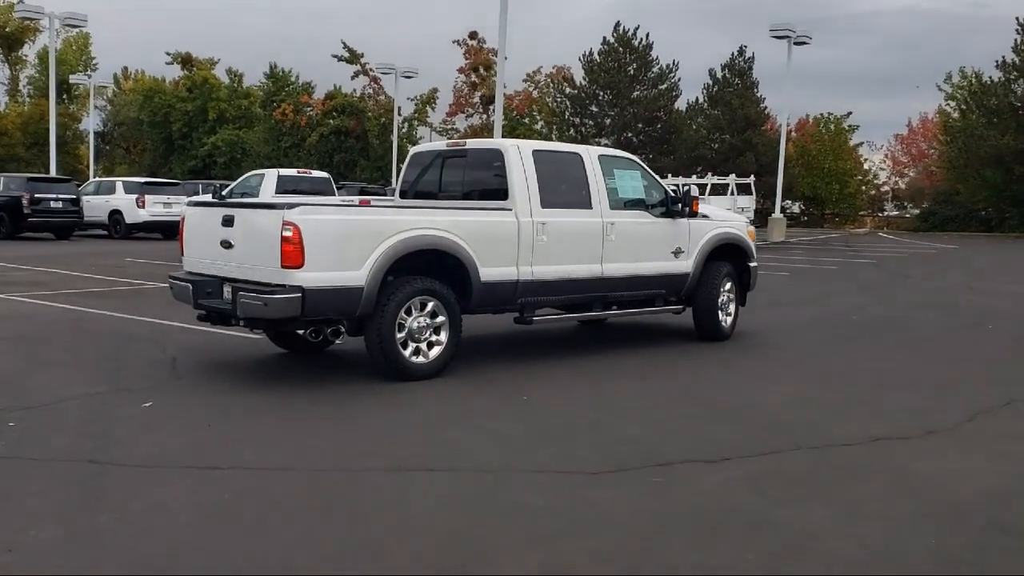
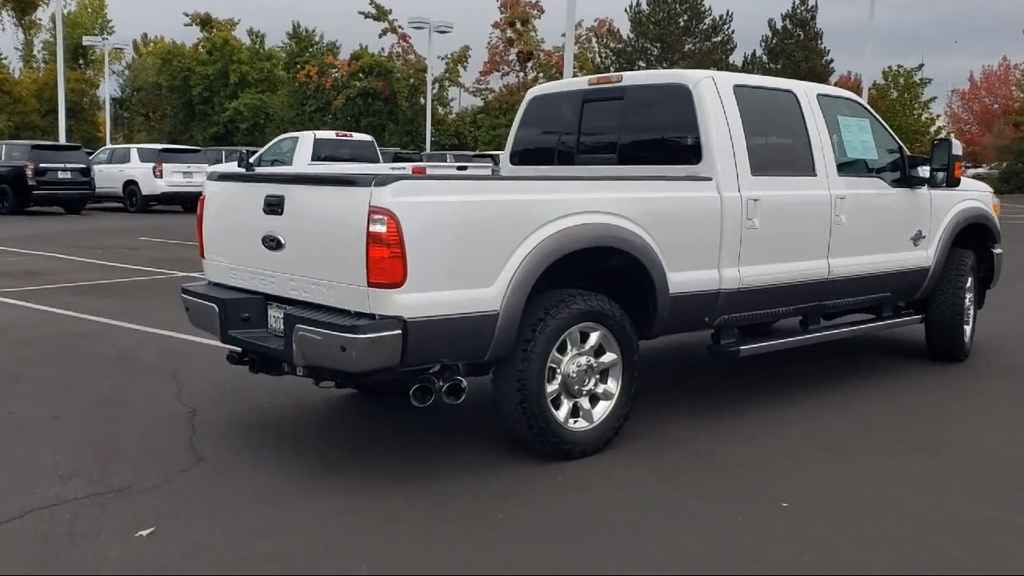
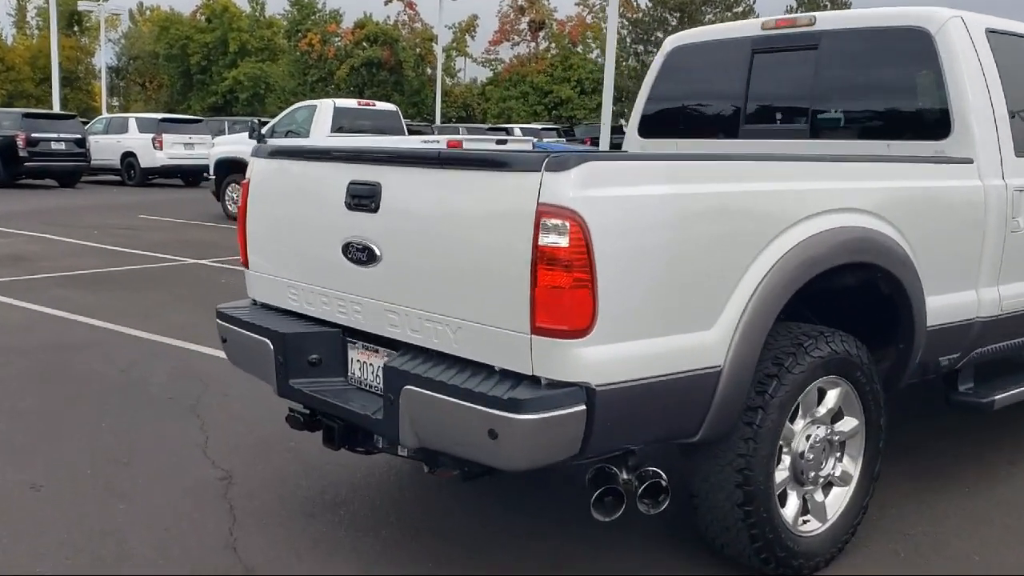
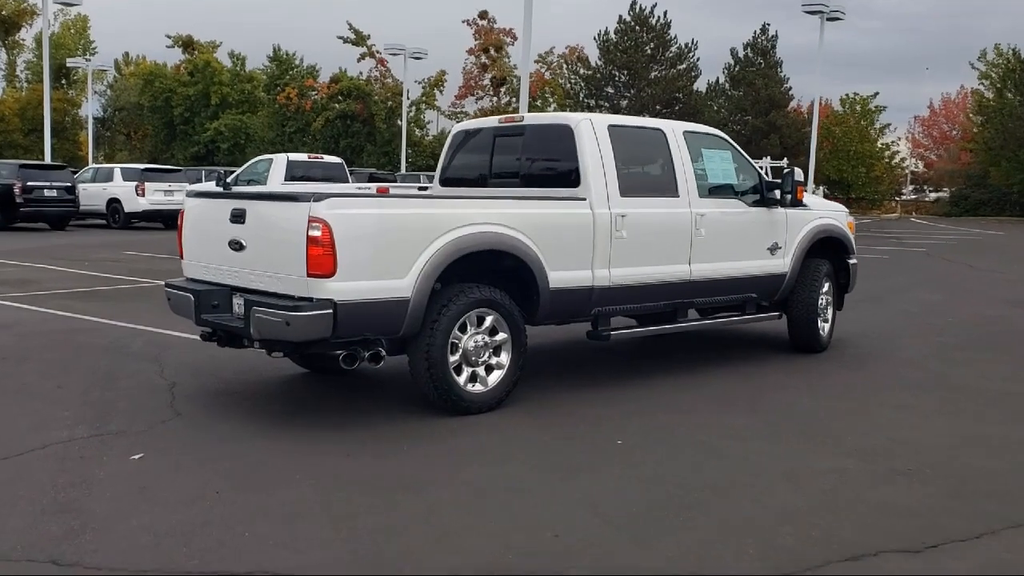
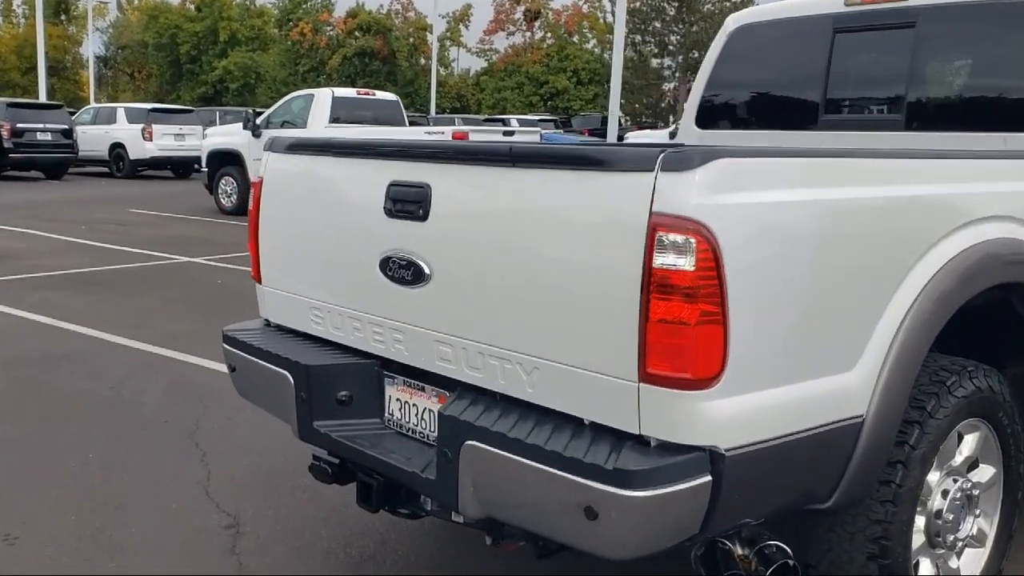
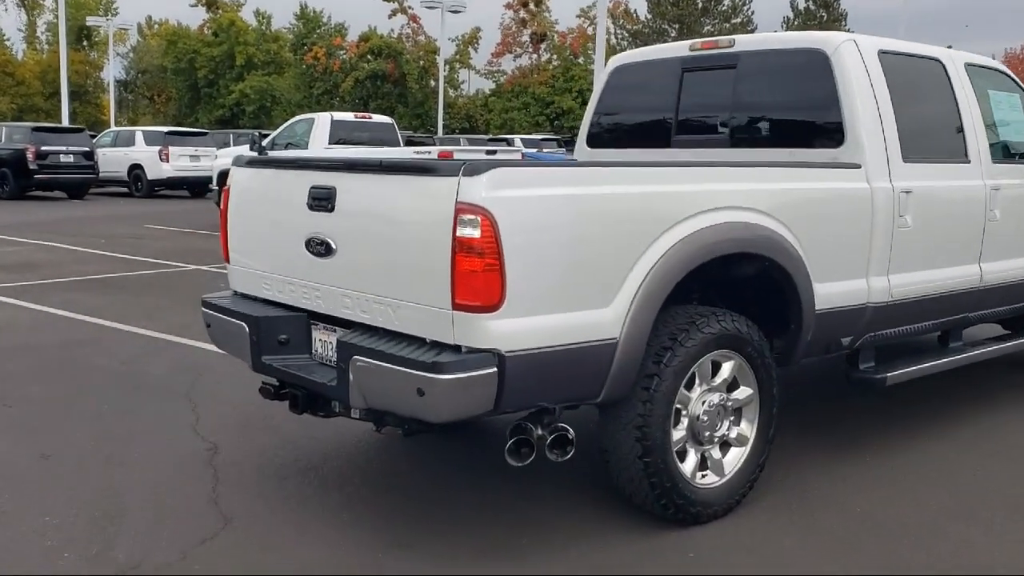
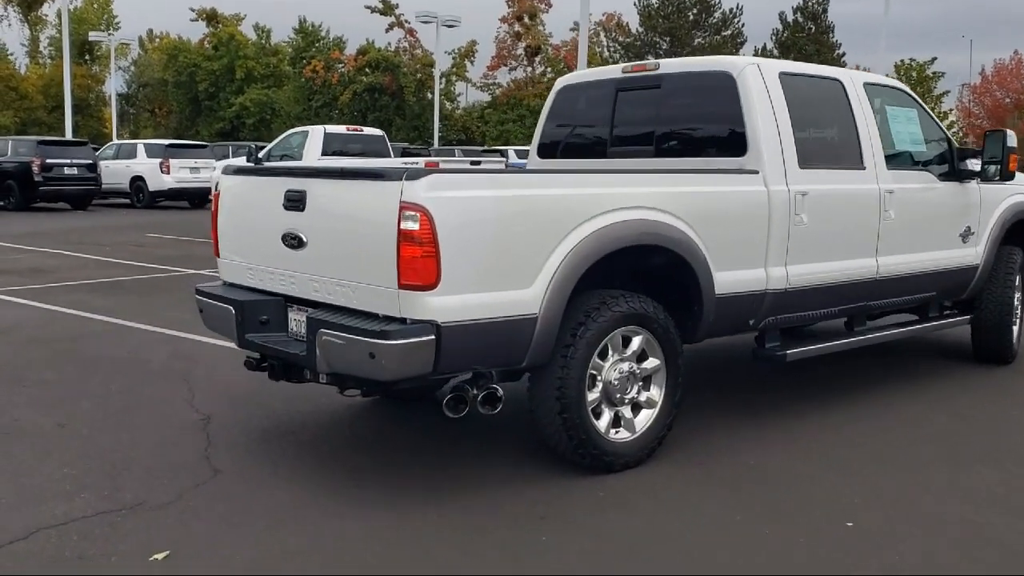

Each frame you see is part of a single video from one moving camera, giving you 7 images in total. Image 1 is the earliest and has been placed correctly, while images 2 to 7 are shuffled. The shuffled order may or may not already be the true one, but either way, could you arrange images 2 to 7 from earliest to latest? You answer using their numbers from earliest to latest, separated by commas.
4, 2, 7, 6, 3, 5
